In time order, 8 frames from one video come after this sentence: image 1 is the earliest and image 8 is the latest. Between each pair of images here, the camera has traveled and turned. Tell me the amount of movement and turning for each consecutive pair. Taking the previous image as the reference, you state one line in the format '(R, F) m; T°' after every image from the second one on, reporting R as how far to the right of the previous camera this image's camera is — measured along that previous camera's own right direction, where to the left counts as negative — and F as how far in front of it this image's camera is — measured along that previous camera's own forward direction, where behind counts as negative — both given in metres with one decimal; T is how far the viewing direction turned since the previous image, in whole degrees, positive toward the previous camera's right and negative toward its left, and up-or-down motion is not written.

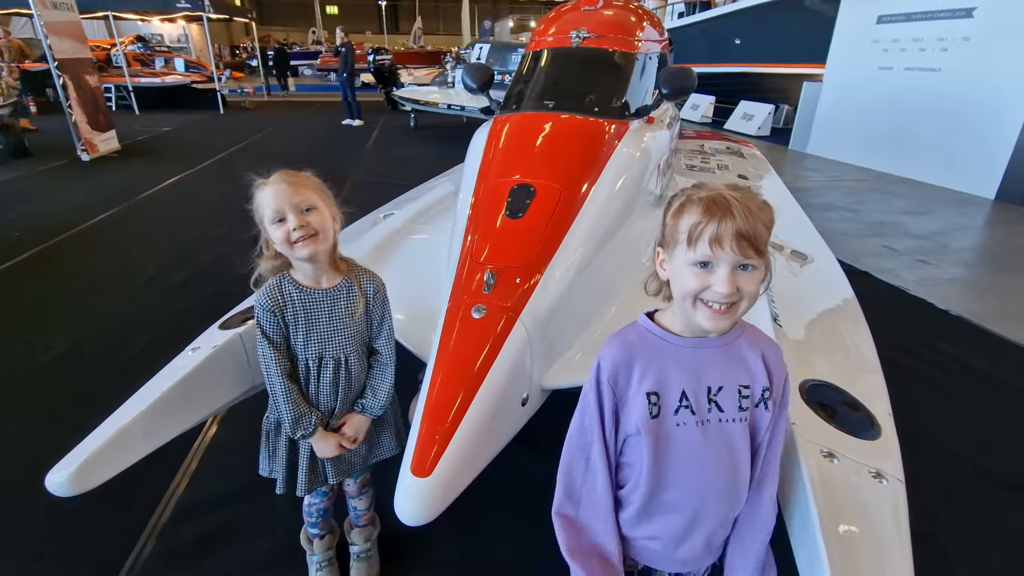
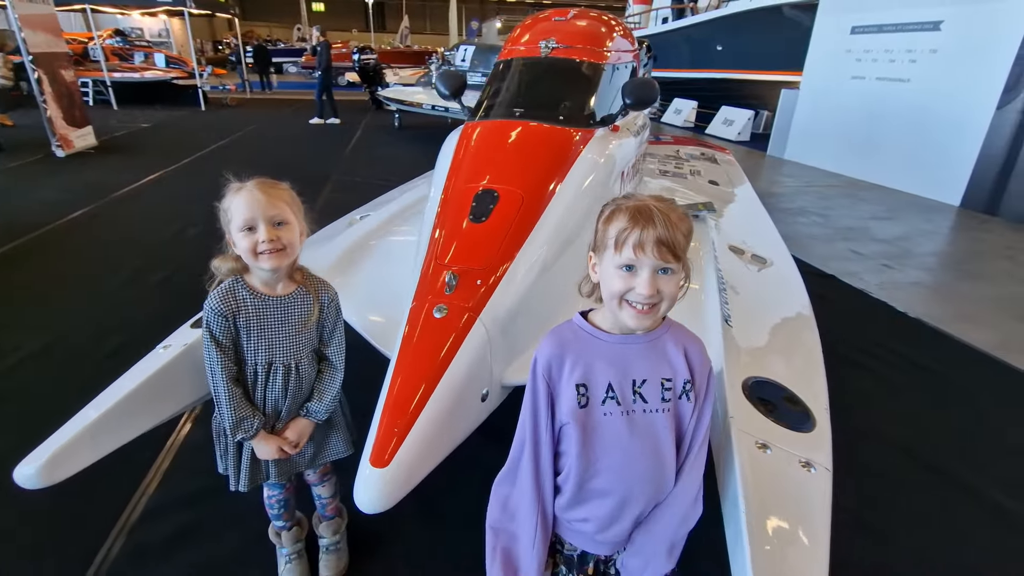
(+0.1, 0.0) m; +2°
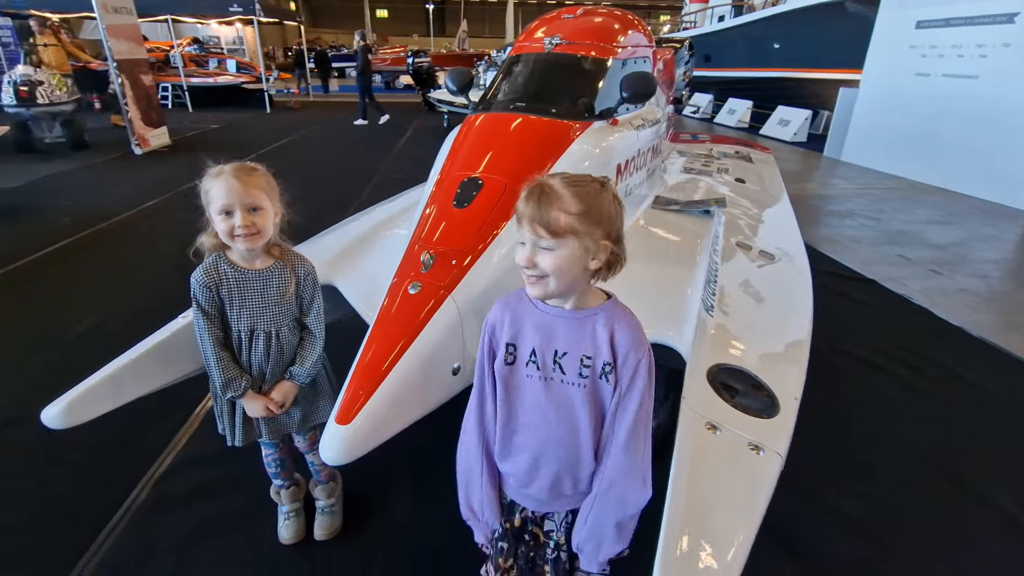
(+0.2, 0.0) m; -6°
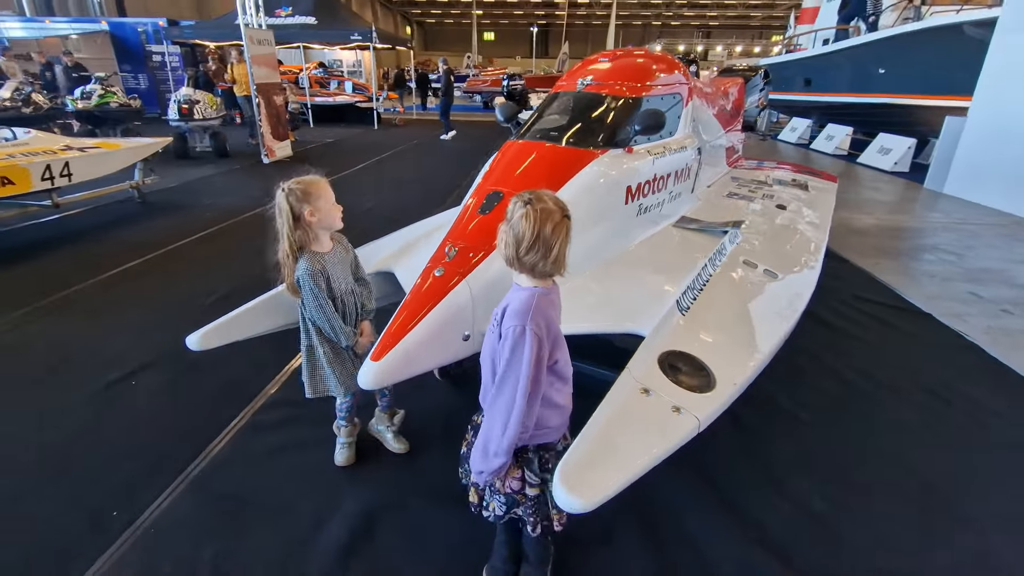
(+0.2, -0.3) m; -10°
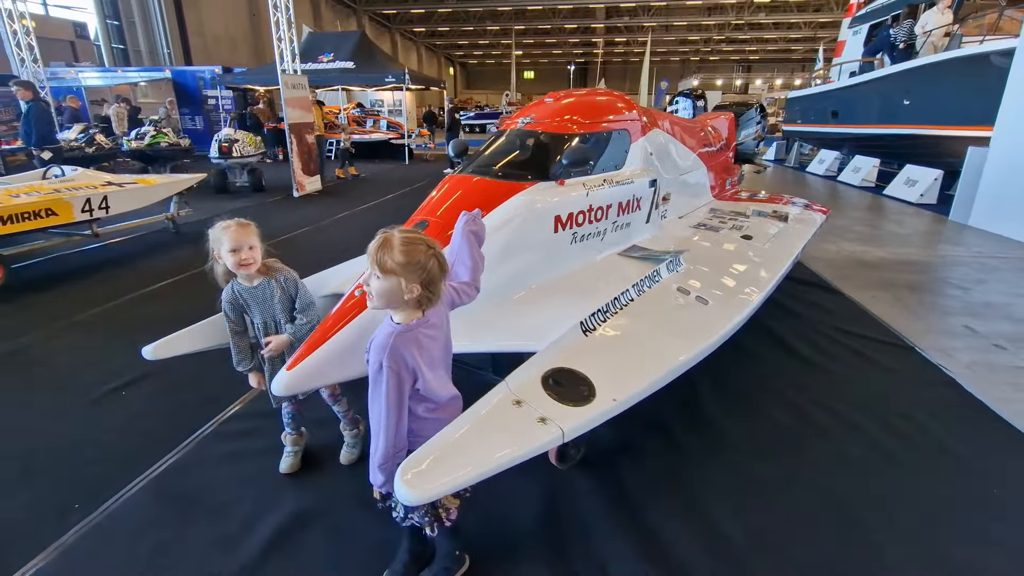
(+0.4, -0.1) m; -4°
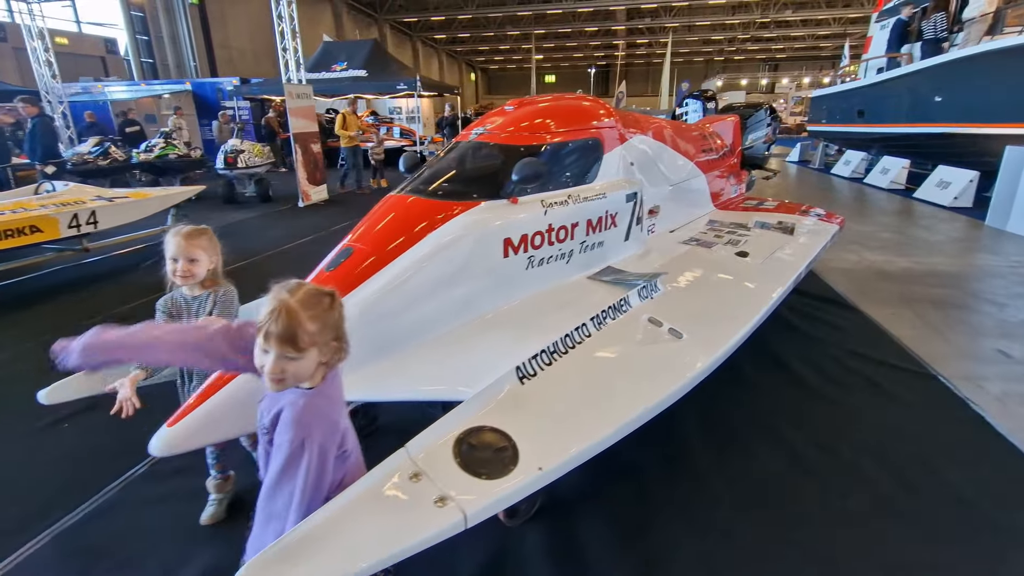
(+0.3, +0.2) m; -3°
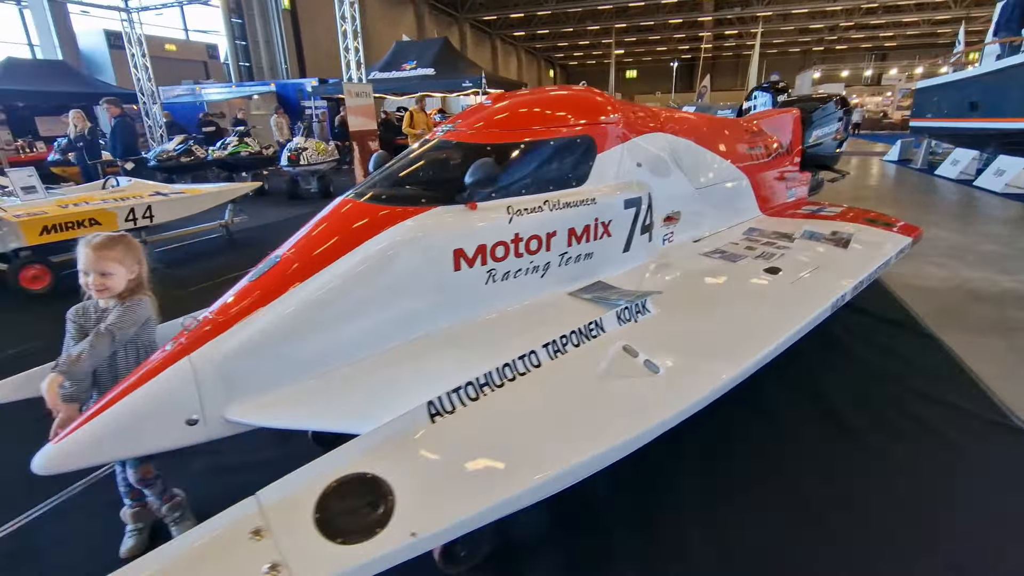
(+0.4, +0.2) m; -8°
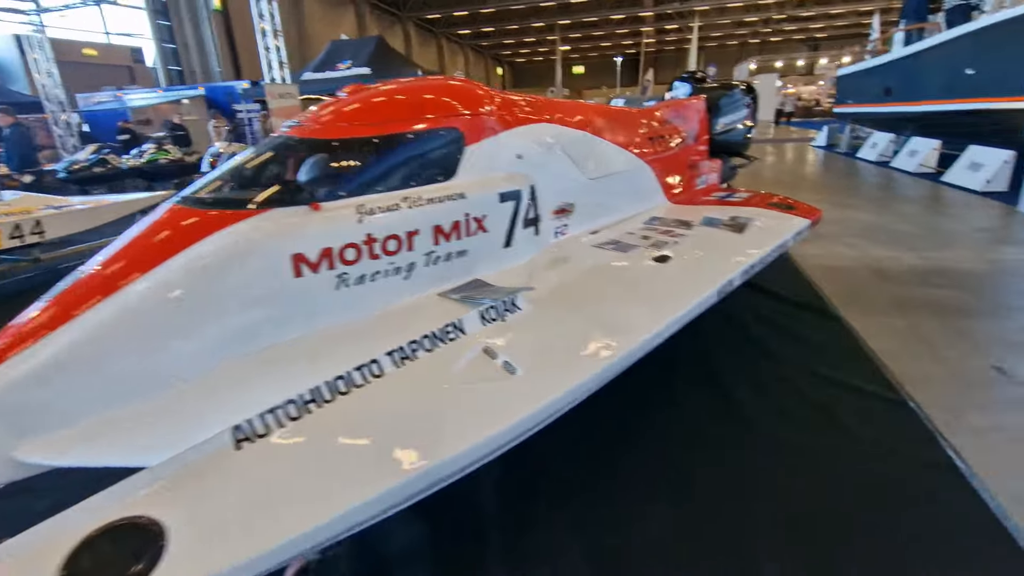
(+0.3, +0.1) m; +4°
